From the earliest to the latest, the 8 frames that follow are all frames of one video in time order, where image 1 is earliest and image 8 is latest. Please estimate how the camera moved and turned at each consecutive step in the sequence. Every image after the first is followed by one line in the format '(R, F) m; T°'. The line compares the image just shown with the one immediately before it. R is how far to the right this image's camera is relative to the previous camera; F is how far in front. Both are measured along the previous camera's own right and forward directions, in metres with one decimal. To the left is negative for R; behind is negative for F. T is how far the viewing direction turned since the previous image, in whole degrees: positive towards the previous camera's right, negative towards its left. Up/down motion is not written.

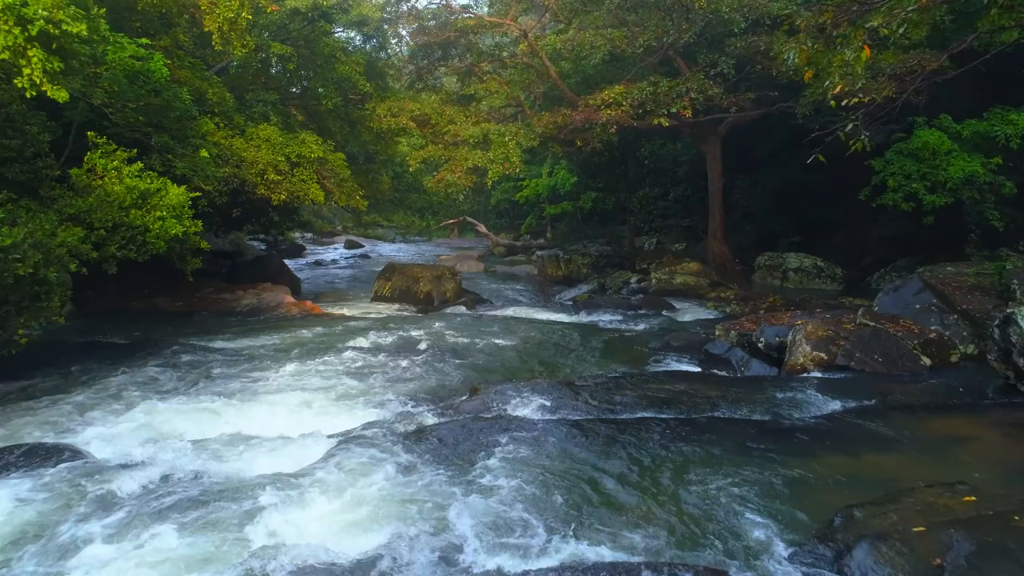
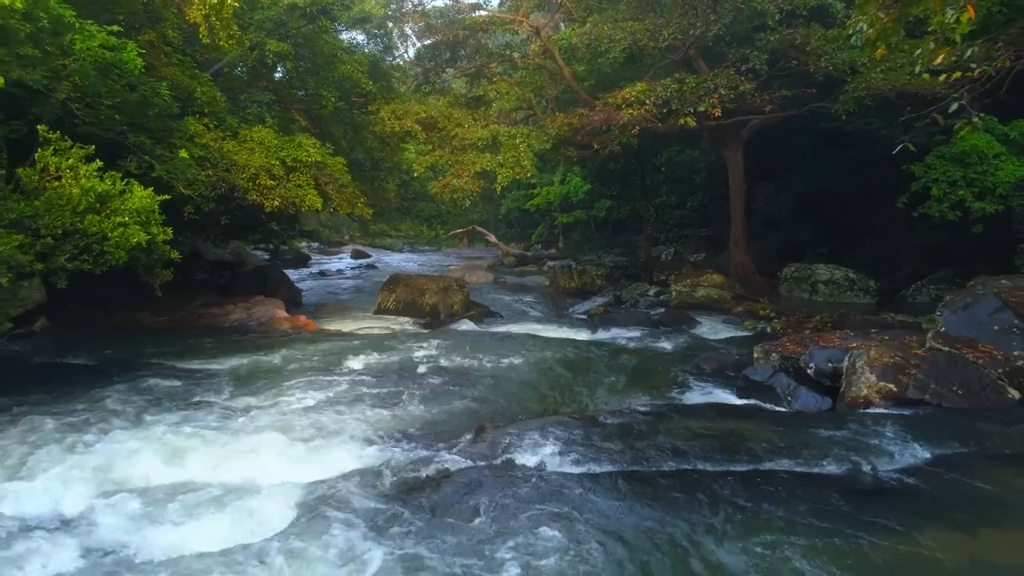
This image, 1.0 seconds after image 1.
(0.0, +1.2) m; -1°
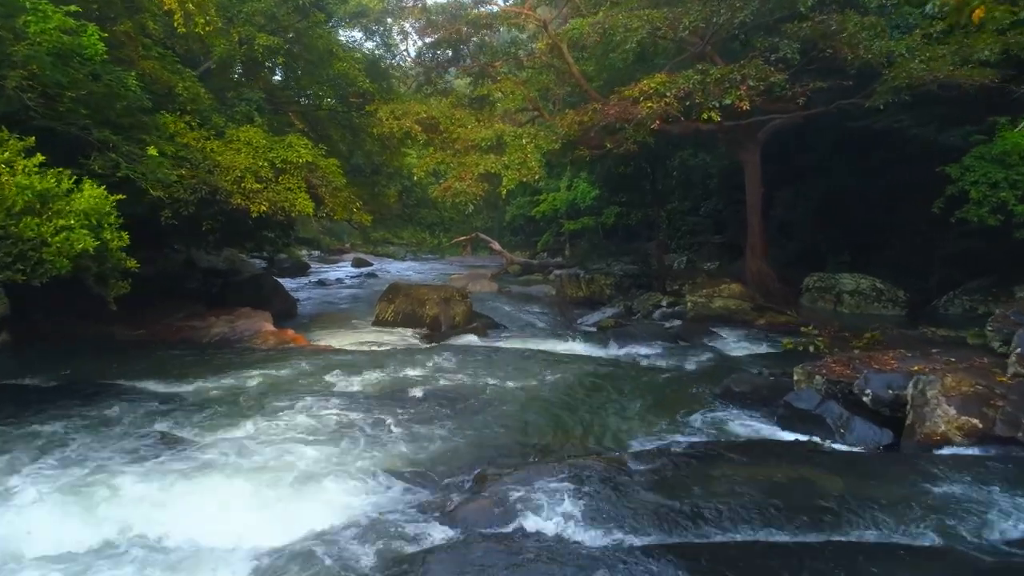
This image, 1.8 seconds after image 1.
(0.0, +1.1) m; 0°
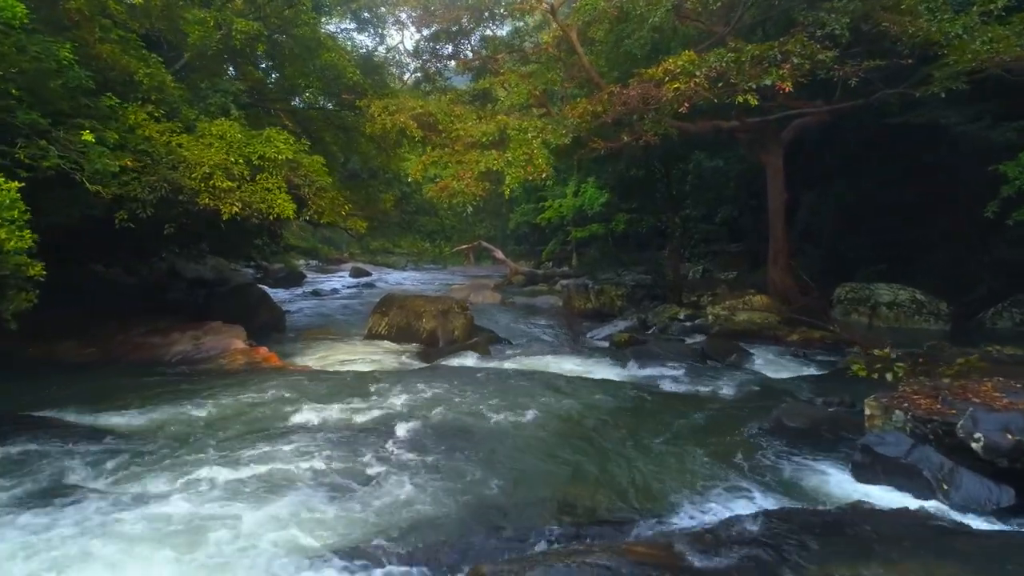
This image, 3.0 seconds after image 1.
(0.0, +1.6) m; 0°
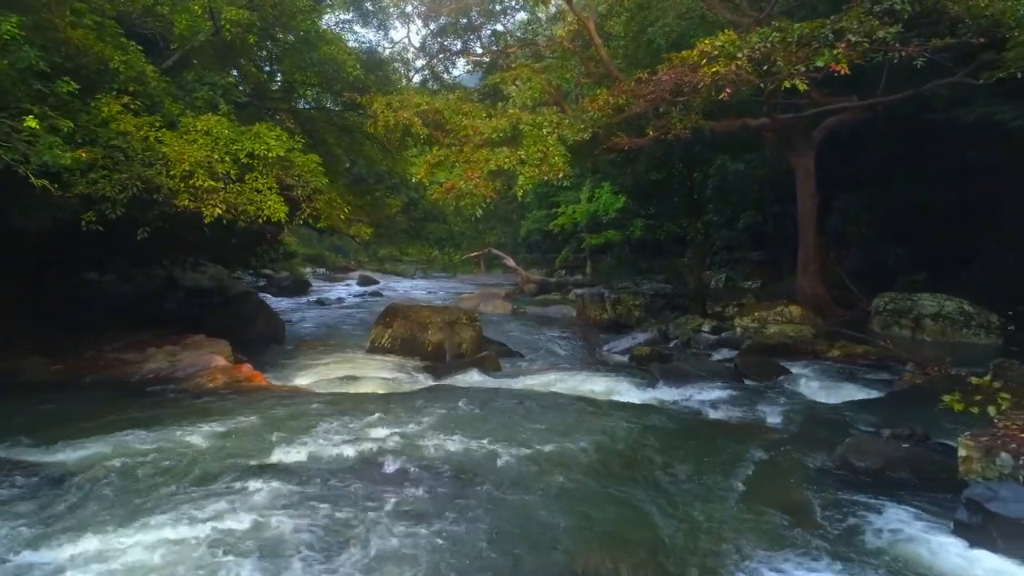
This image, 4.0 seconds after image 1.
(0.0, +1.2) m; -1°
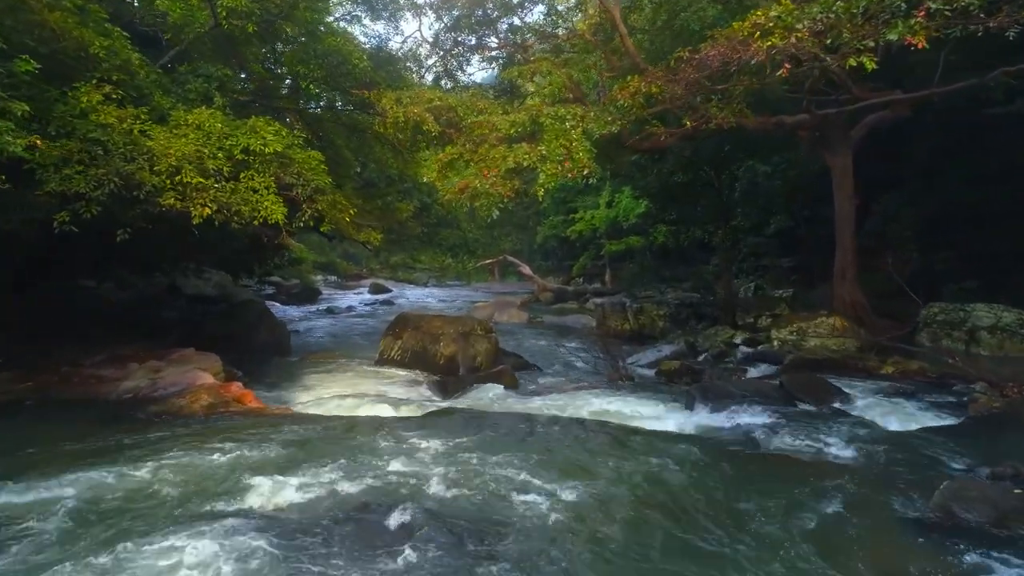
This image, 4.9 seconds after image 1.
(-0.1, +1.1) m; -1°
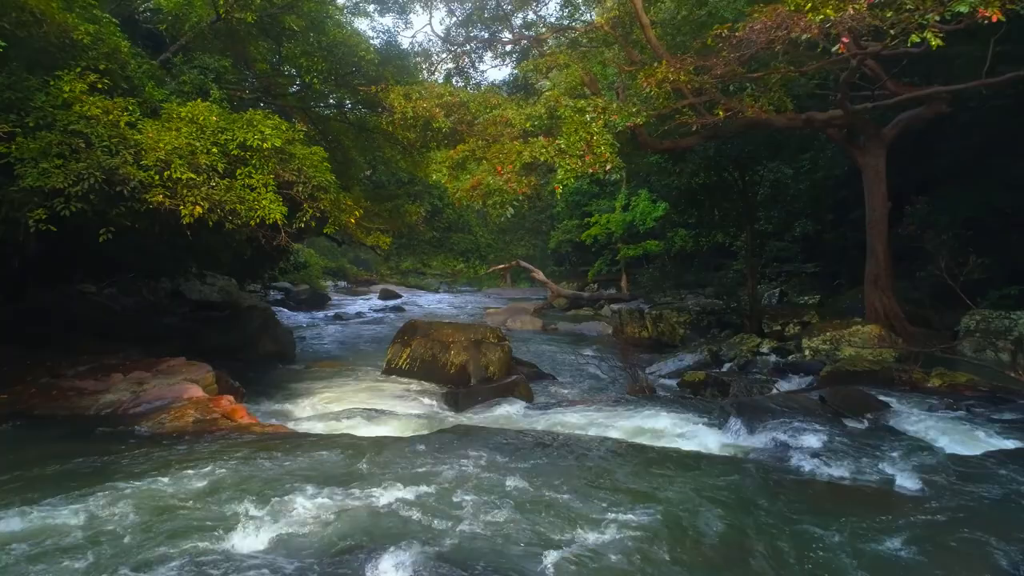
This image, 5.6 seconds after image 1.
(-0.1, +0.8) m; -1°
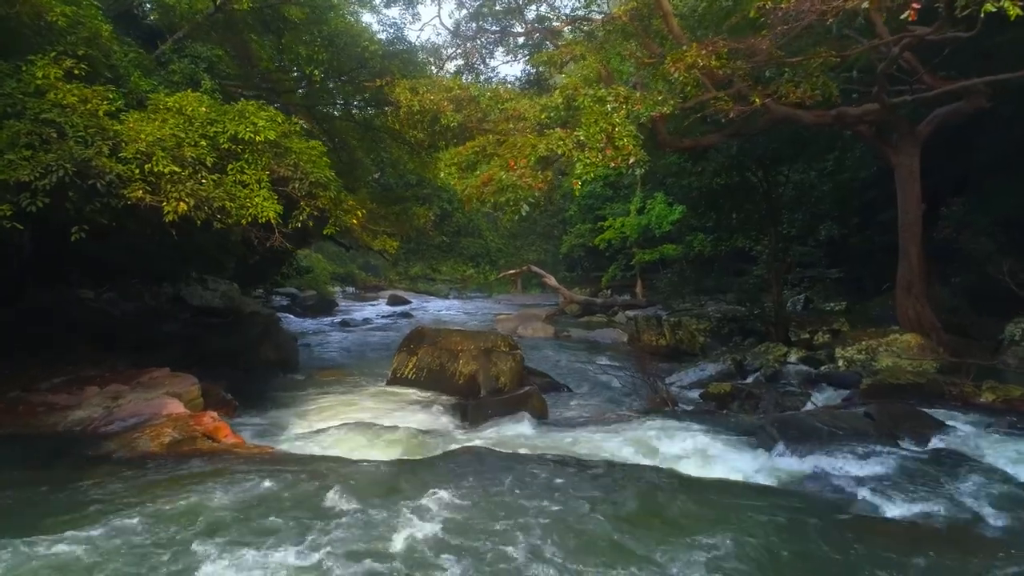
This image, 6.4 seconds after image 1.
(0.0, +0.8) m; -1°
